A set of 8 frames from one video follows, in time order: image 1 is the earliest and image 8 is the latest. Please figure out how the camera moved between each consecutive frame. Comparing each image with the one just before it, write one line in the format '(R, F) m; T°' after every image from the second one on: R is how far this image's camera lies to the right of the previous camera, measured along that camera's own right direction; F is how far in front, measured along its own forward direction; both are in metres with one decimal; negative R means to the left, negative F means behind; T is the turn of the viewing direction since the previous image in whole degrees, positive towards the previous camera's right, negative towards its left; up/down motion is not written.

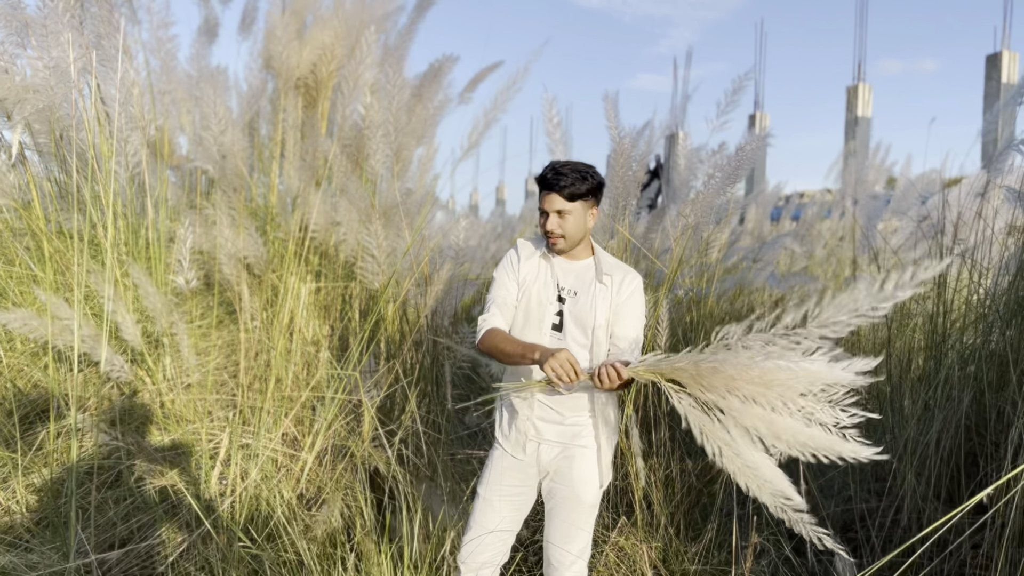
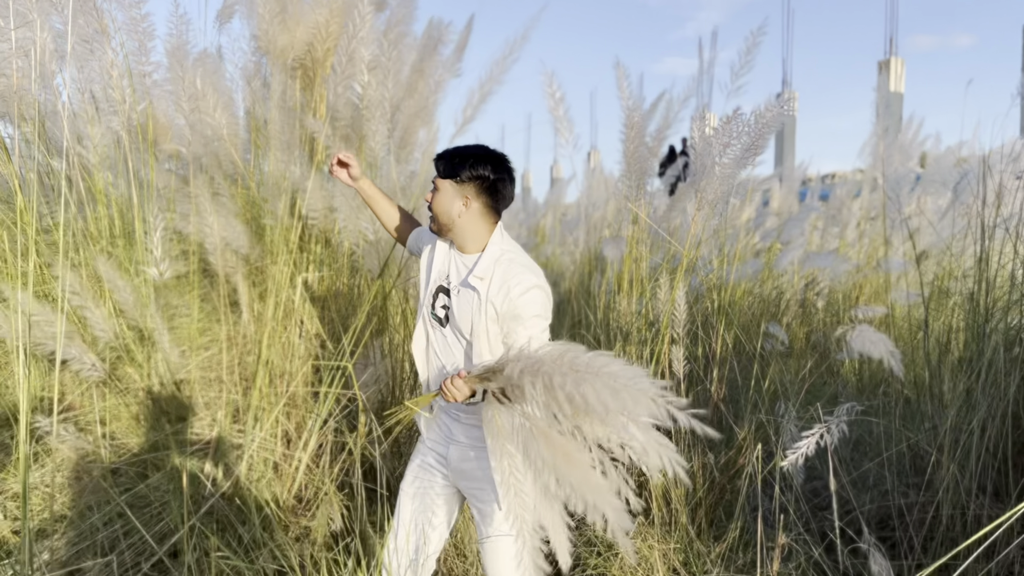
(+0.1, +0.2) m; -2°
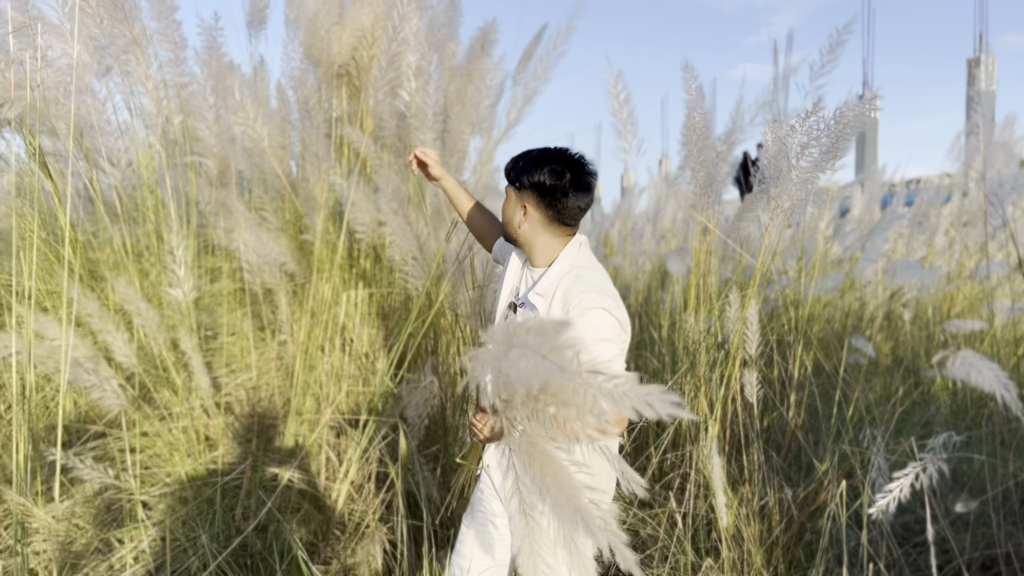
(+0.1, +0.2) m; -5°
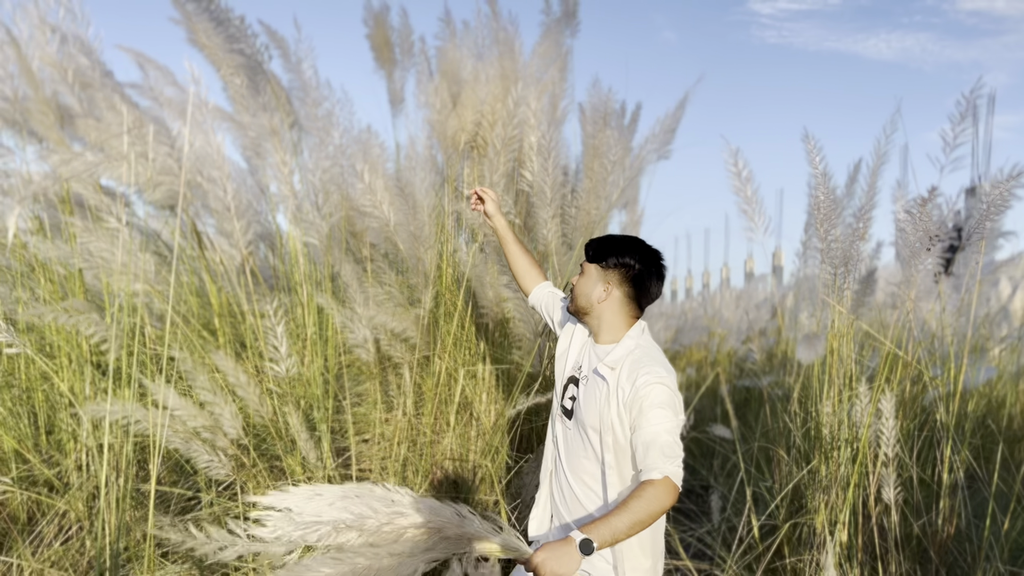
(+0.2, +0.1) m; -12°
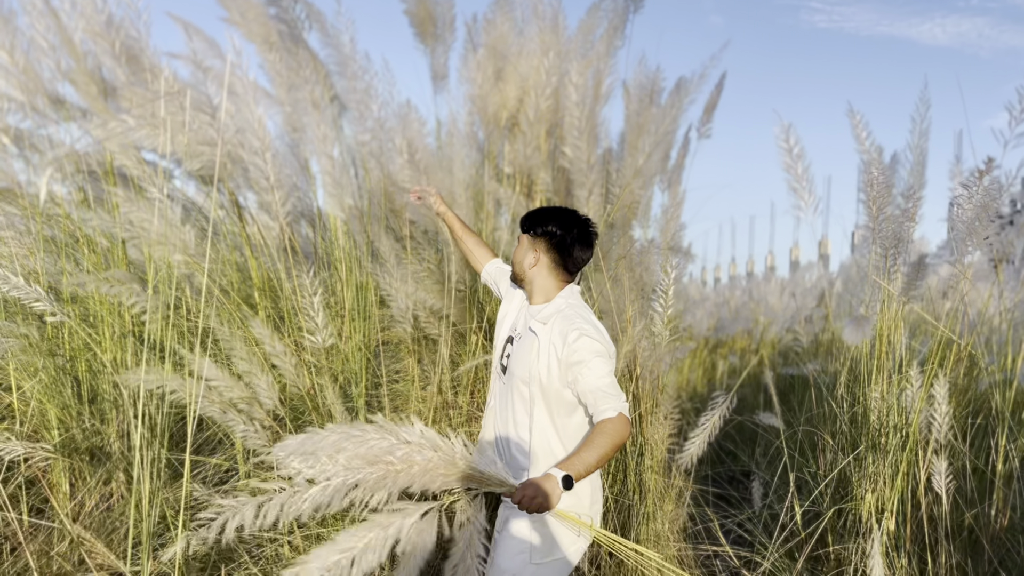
(0.0, 0.0) m; -3°
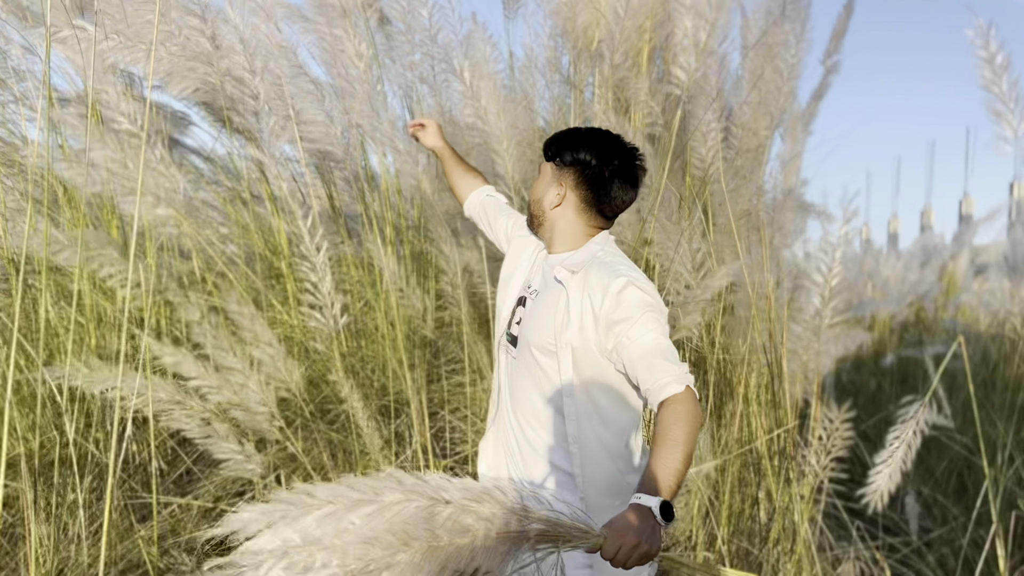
(-0.1, +0.8) m; -5°
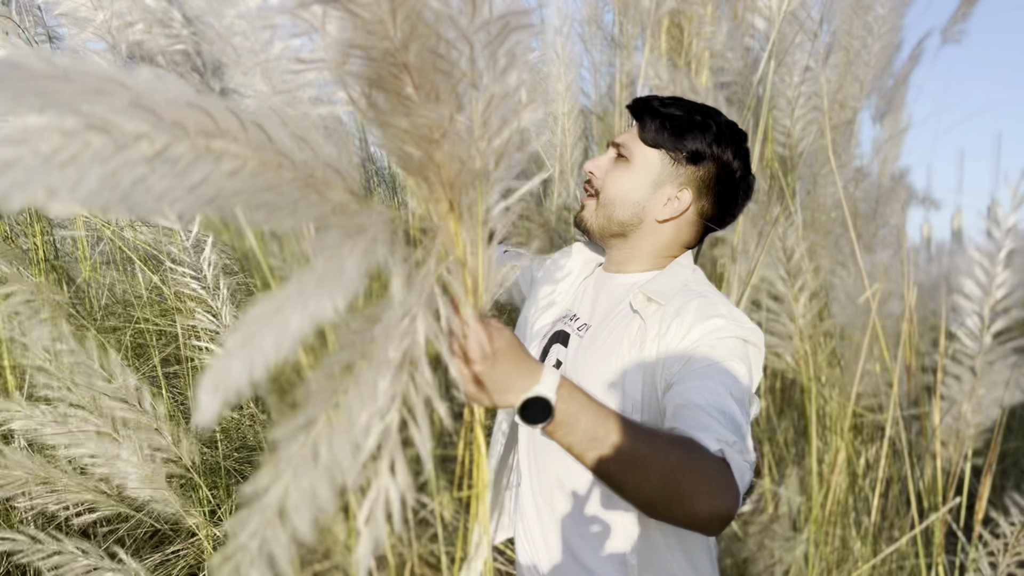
(0.0, +0.6) m; -3°
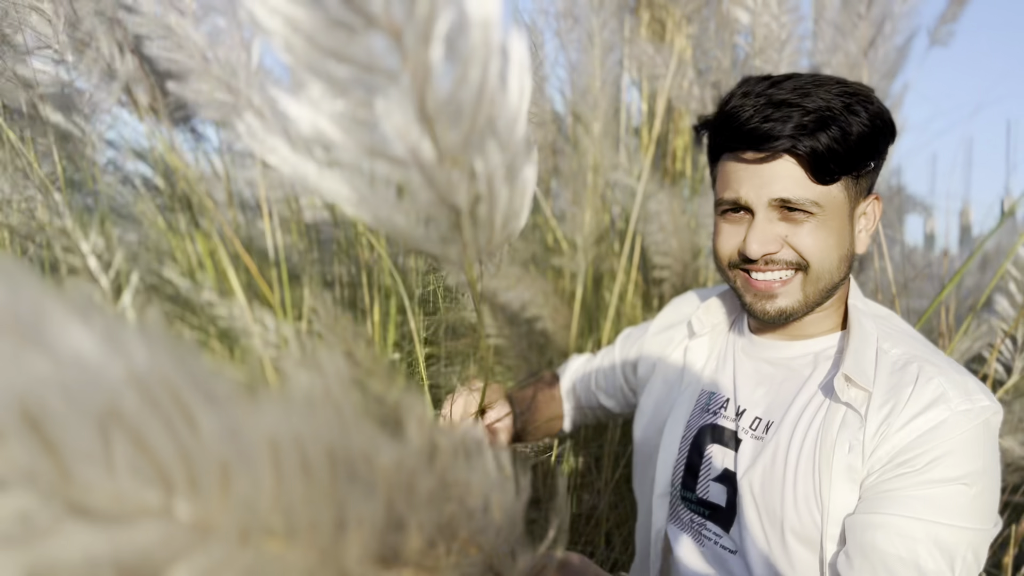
(0.0, +0.2) m; +2°
